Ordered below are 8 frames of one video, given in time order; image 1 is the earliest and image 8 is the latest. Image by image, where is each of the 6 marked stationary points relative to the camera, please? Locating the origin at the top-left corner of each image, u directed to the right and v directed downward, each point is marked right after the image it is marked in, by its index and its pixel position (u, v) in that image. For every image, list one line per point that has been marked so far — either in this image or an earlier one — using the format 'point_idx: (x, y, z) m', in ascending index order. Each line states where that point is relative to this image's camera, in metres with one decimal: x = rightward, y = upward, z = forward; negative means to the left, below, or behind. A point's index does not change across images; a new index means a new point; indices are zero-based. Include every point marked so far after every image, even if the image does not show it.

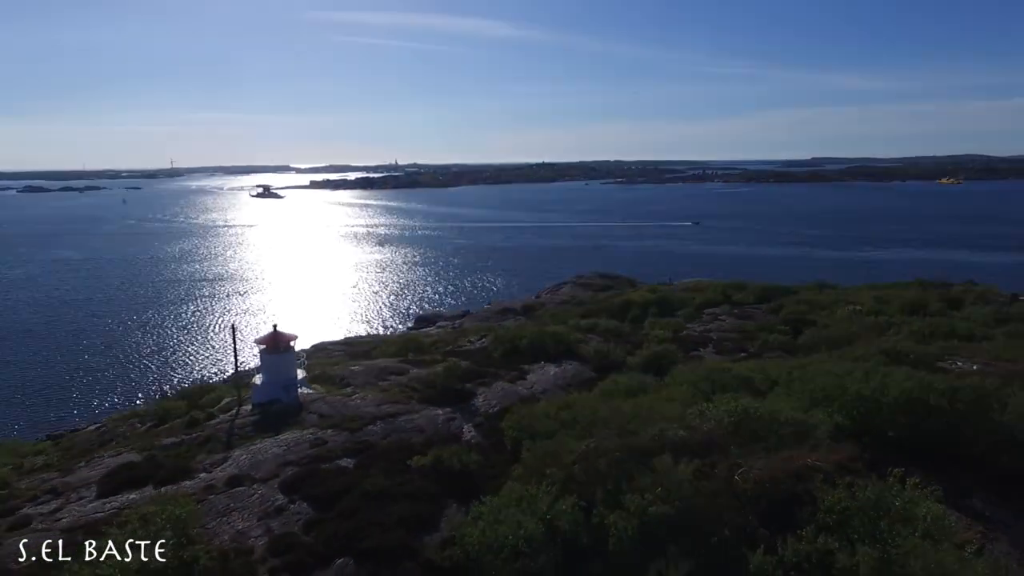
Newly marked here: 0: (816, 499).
0: (+2.9, -2.0, +5.8) m
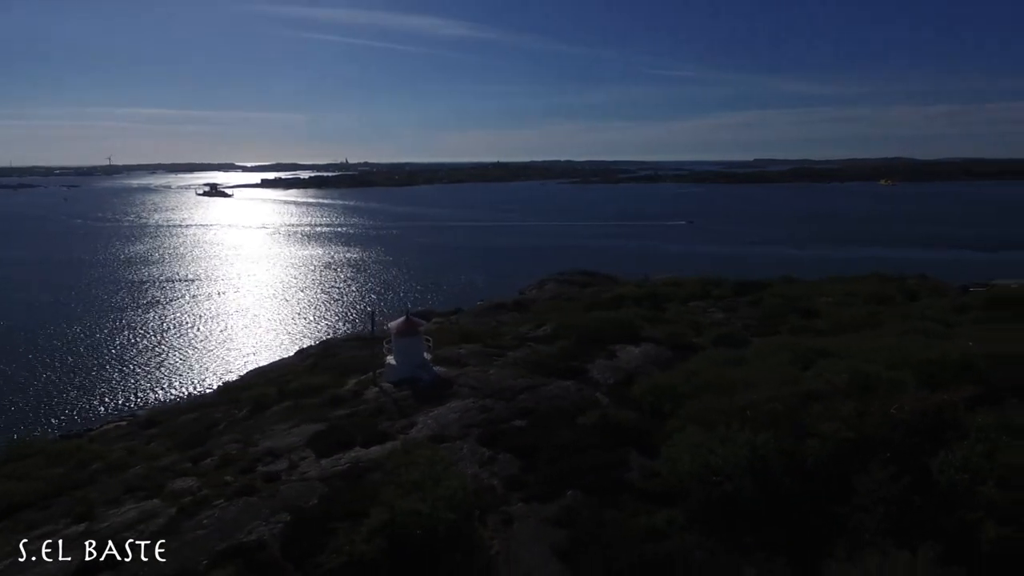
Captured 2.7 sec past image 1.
0: (+5.6, -1.7, +7.8) m
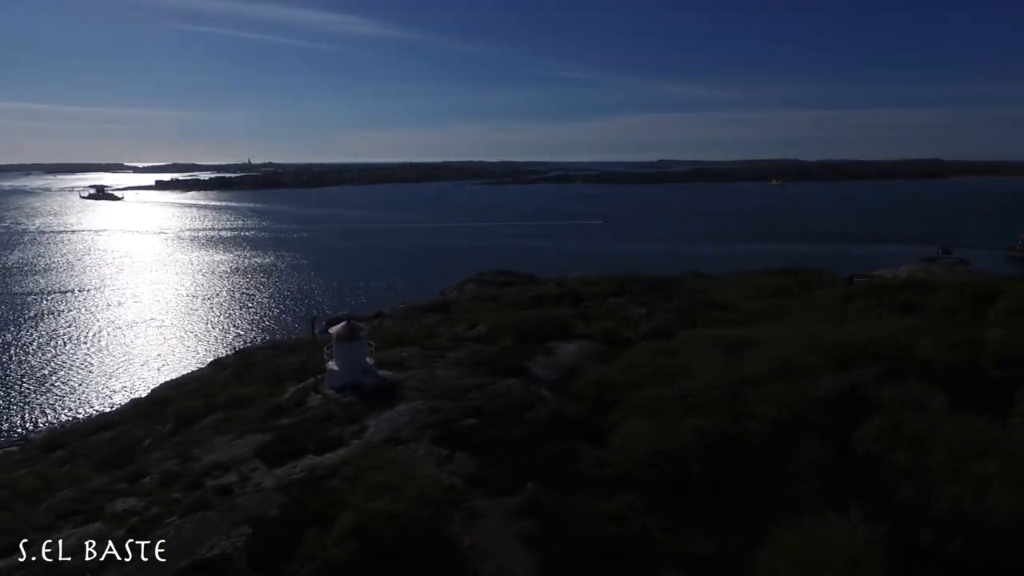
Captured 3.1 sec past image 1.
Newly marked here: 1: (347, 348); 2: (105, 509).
0: (+5.1, -1.6, +8.8) m
1: (-3.4, -1.2, +12.6) m
2: (-5.7, -3.1, +8.8) m
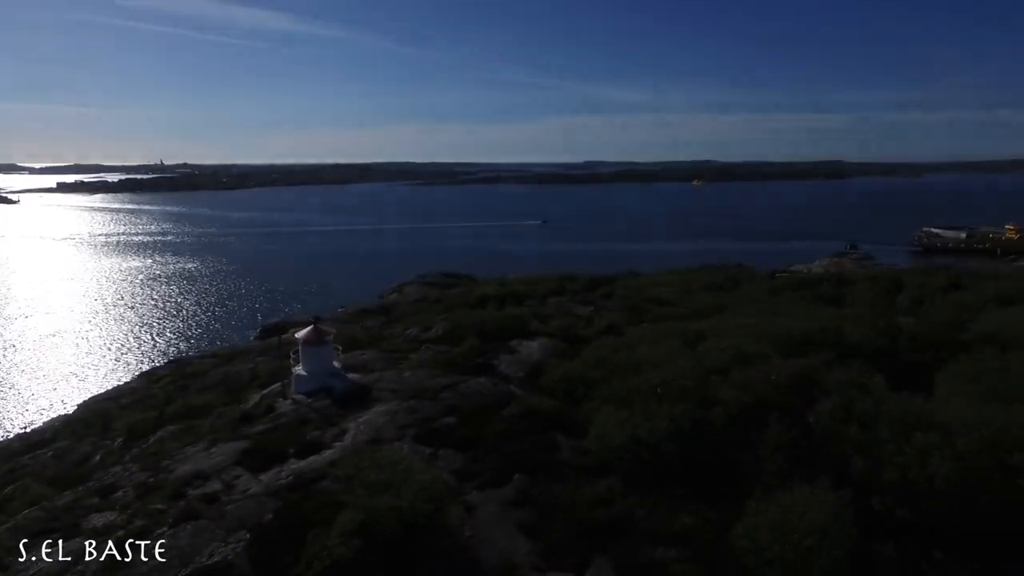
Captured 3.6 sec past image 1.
0: (+4.8, -1.5, +9.7) m
1: (-4.0, -1.3, +12.6) m
2: (-5.9, -3.2, +8.5) m
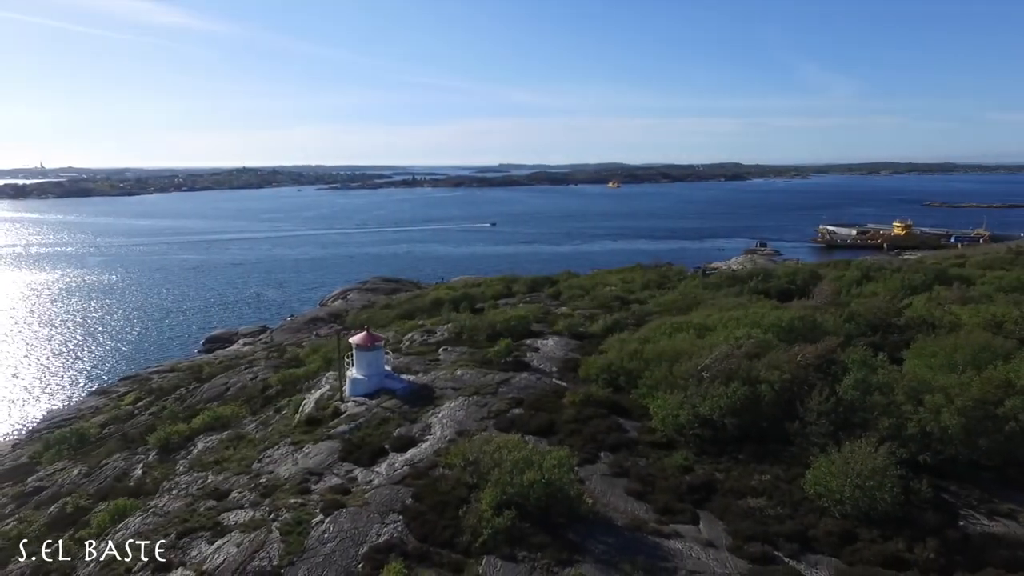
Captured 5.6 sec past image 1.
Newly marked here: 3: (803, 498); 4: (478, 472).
0: (+6.1, -1.4, +11.7) m
1: (-3.0, -1.5, +13.4) m
2: (-4.3, -3.4, +9.1) m
3: (+4.2, -3.1, +9.1) m
4: (-0.5, -2.7, +9.2) m
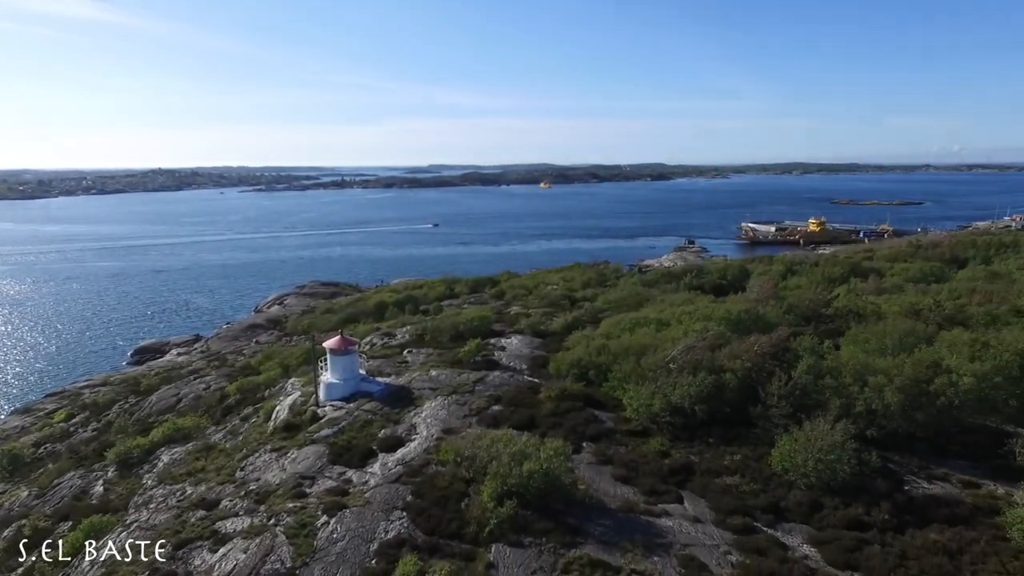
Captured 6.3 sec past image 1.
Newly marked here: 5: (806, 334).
0: (+5.7, -1.3, +12.8) m
1: (-3.5, -1.6, +13.4) m
2: (-4.3, -3.5, +9.1) m
3: (+4.2, -3.0, +10.0) m
4: (-0.6, -2.7, +9.6) m
5: (+7.1, -1.1, +15.1) m
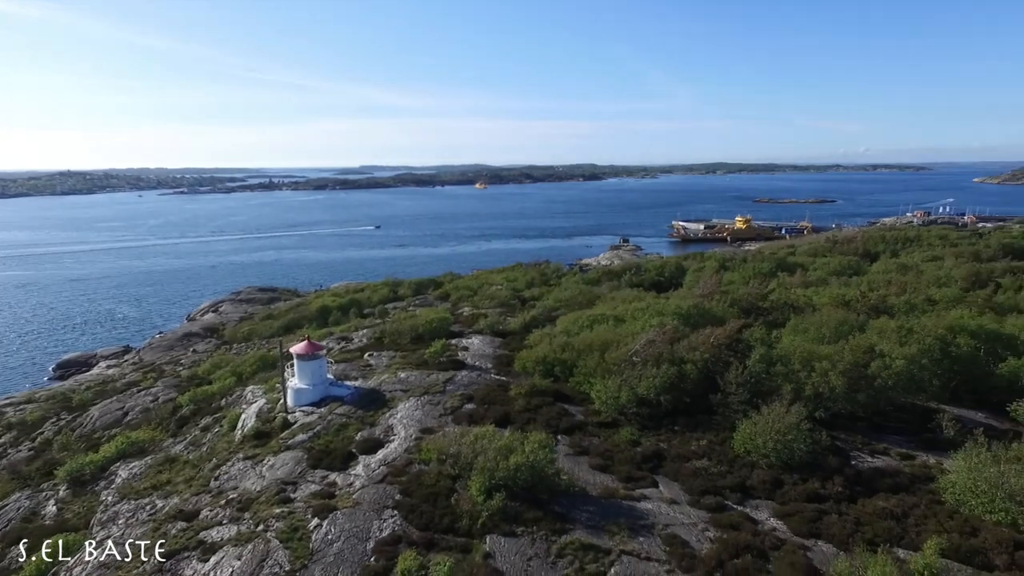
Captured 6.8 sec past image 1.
0: (+5.1, -1.2, +13.7) m
1: (-4.2, -1.7, +13.4) m
2: (-4.5, -3.7, +9.0) m
3: (+3.9, -2.9, +10.7) m
4: (-0.8, -2.8, +9.8) m
5: (+6.3, -1.0, +16.1) m
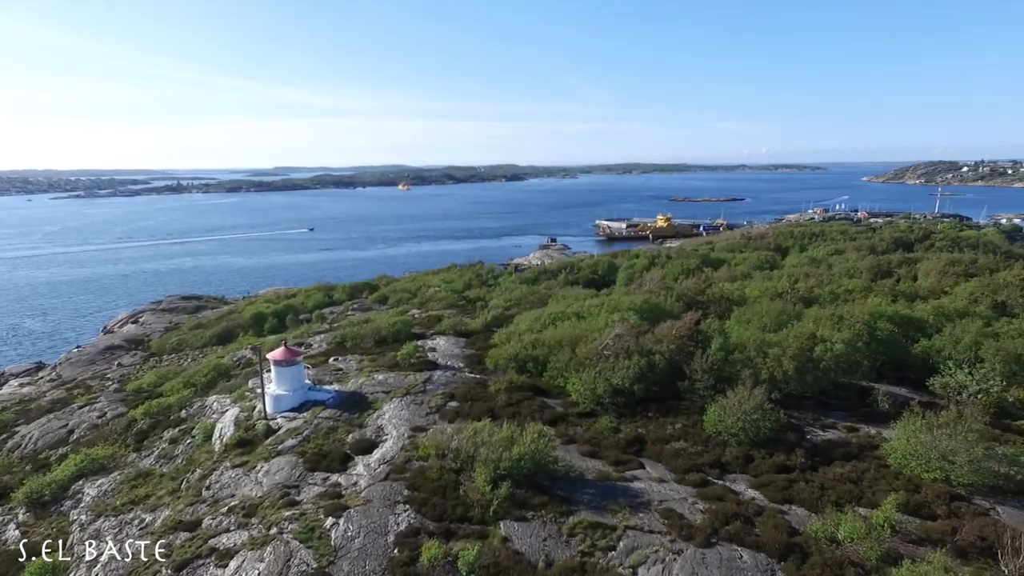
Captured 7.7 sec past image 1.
0: (+4.5, -1.1, +14.8) m
1: (-4.6, -1.8, +13.4) m
2: (-4.3, -3.8, +9.0) m
3: (+3.7, -2.8, +11.7) m
4: (-0.8, -2.8, +10.3) m
5: (+5.4, -0.8, +17.4) m
